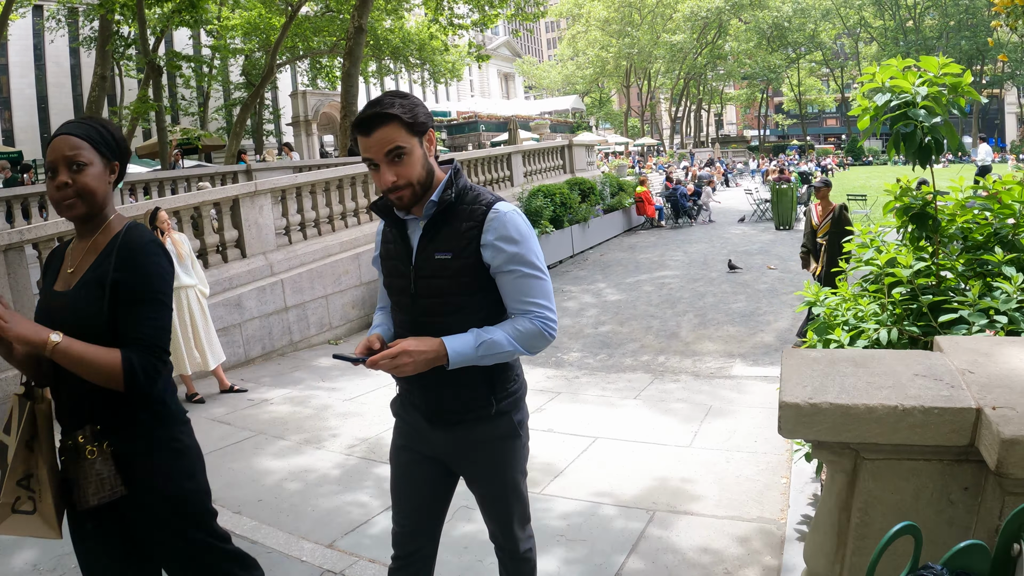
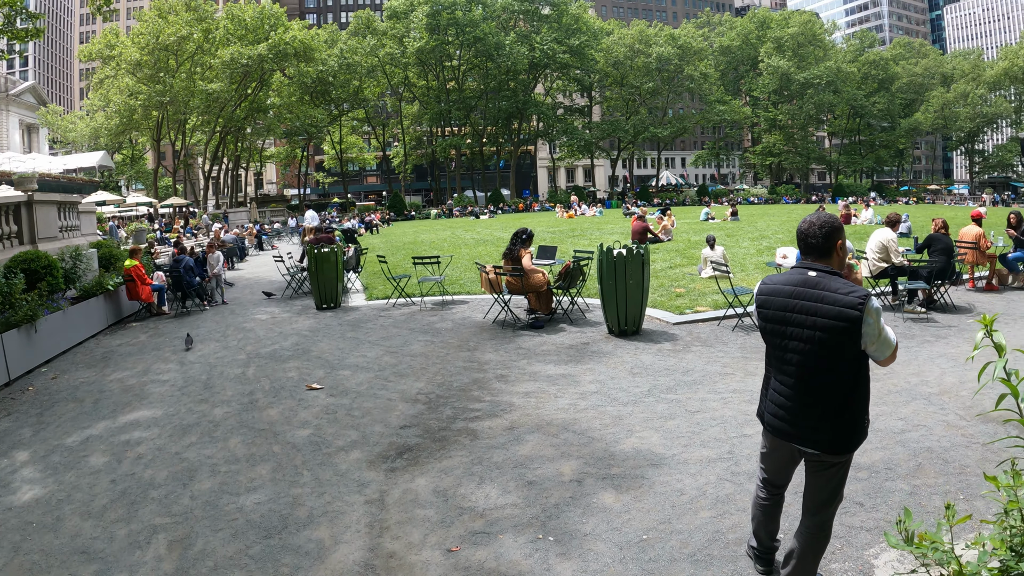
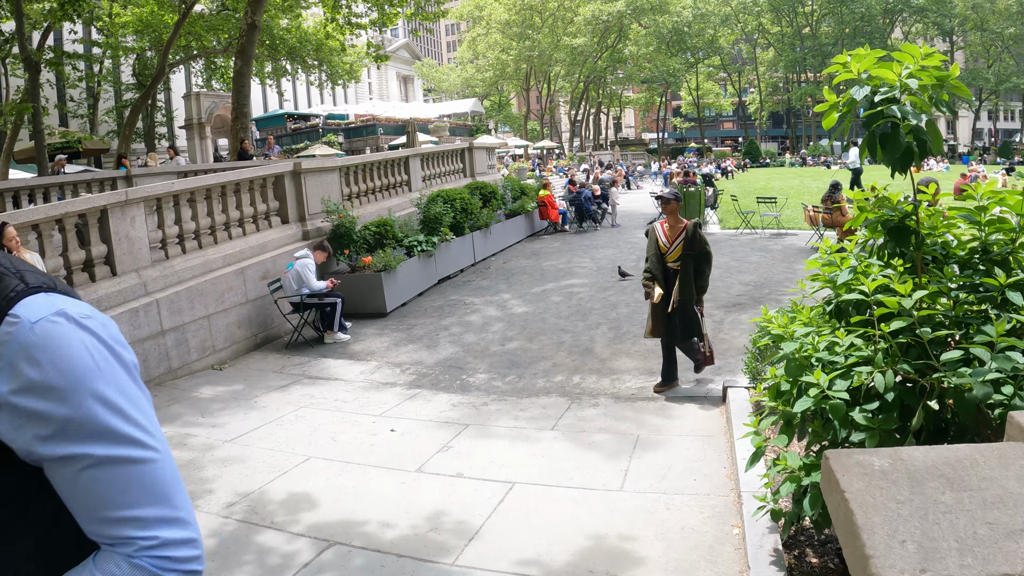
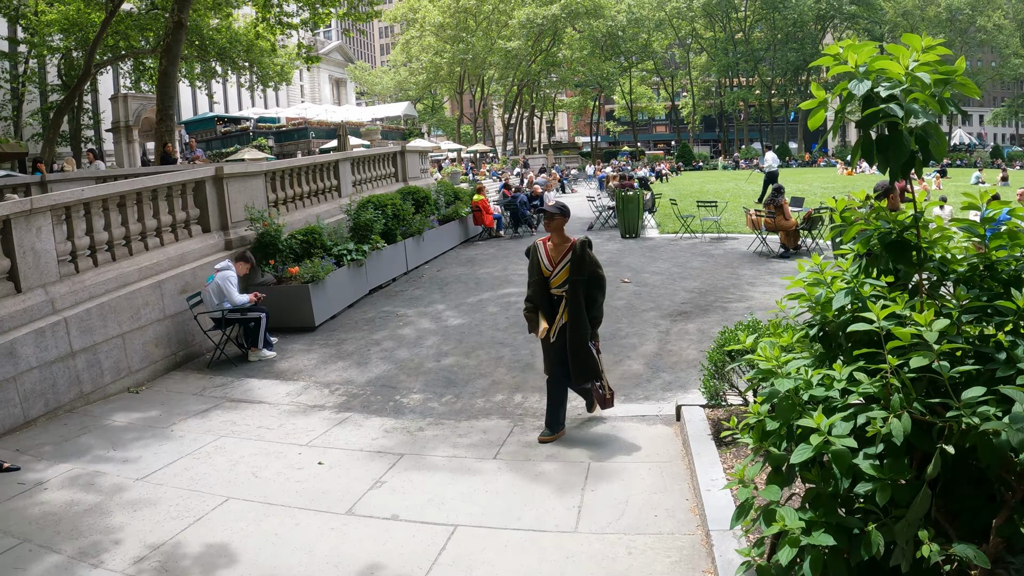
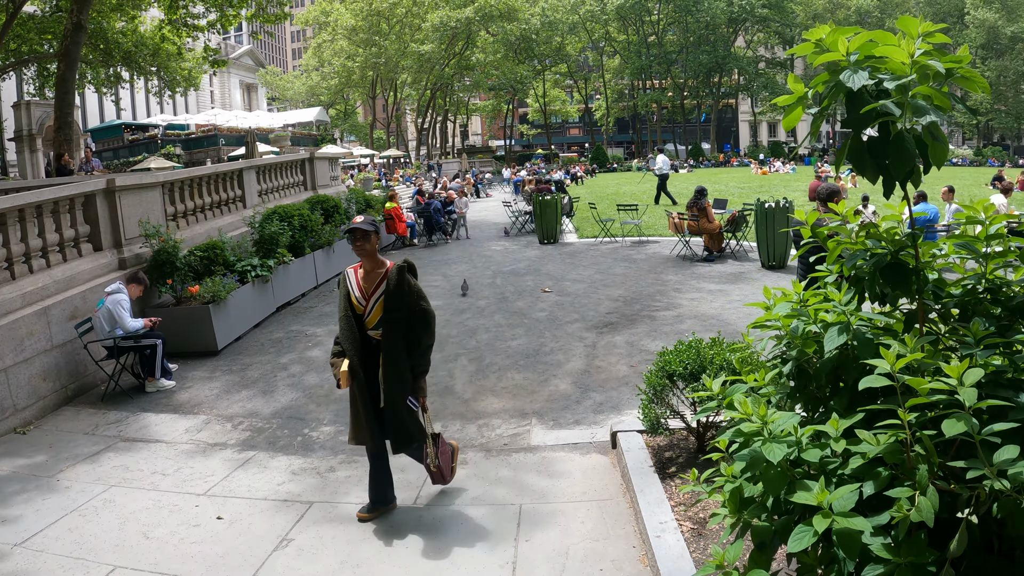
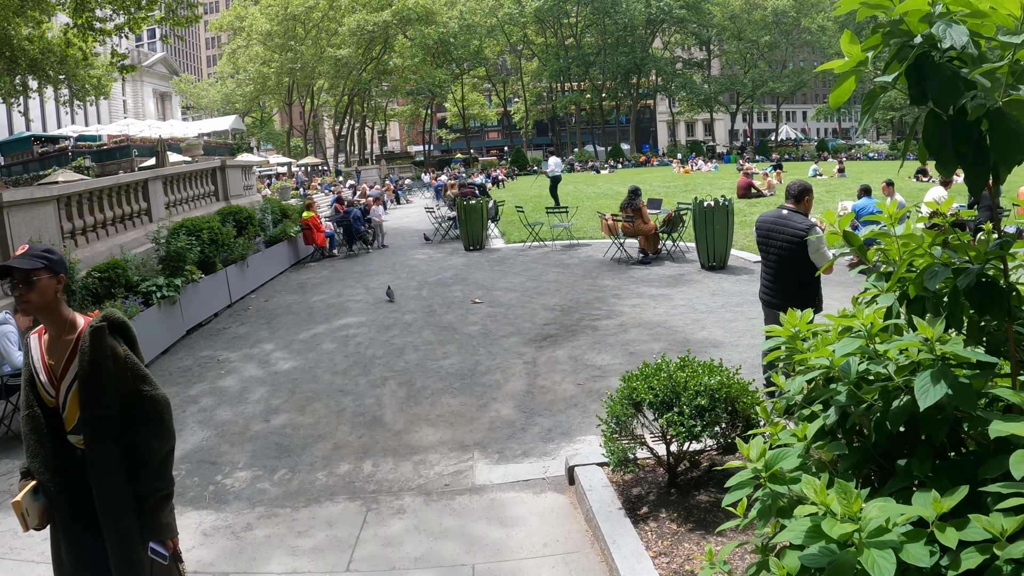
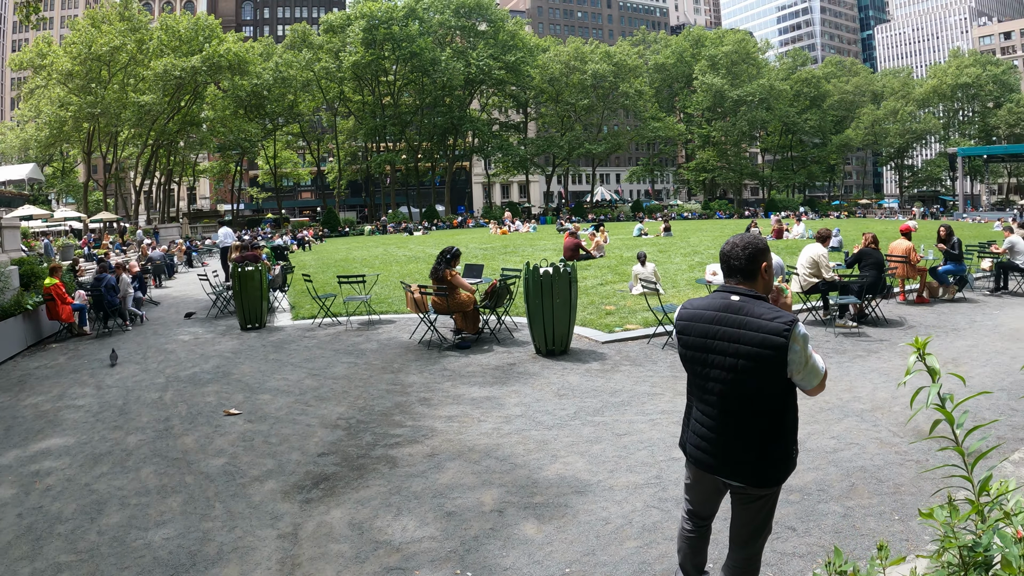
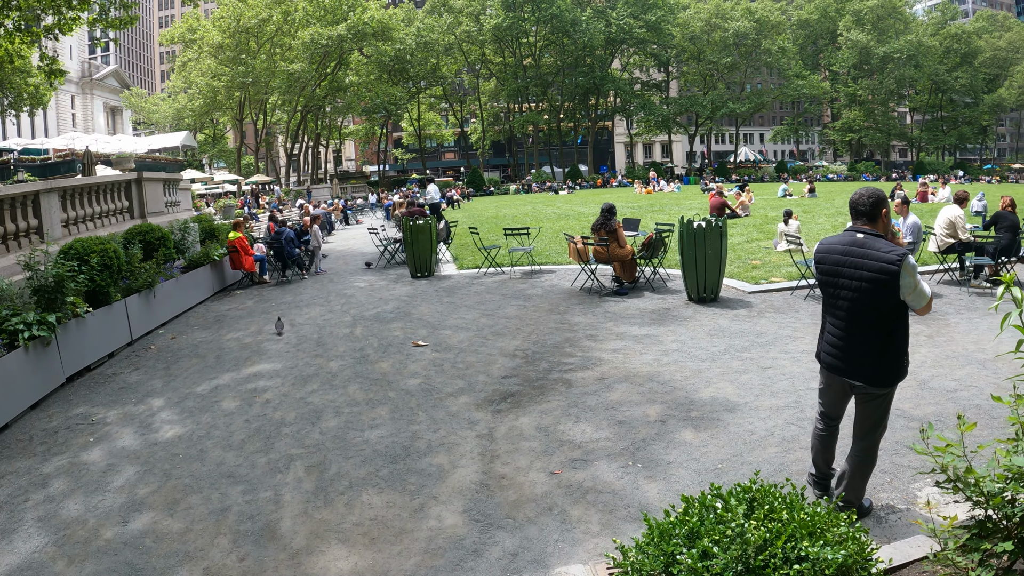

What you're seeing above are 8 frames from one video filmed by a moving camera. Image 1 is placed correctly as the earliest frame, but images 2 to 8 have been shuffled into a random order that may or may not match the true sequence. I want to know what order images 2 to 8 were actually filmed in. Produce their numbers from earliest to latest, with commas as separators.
3, 4, 5, 6, 8, 2, 7
